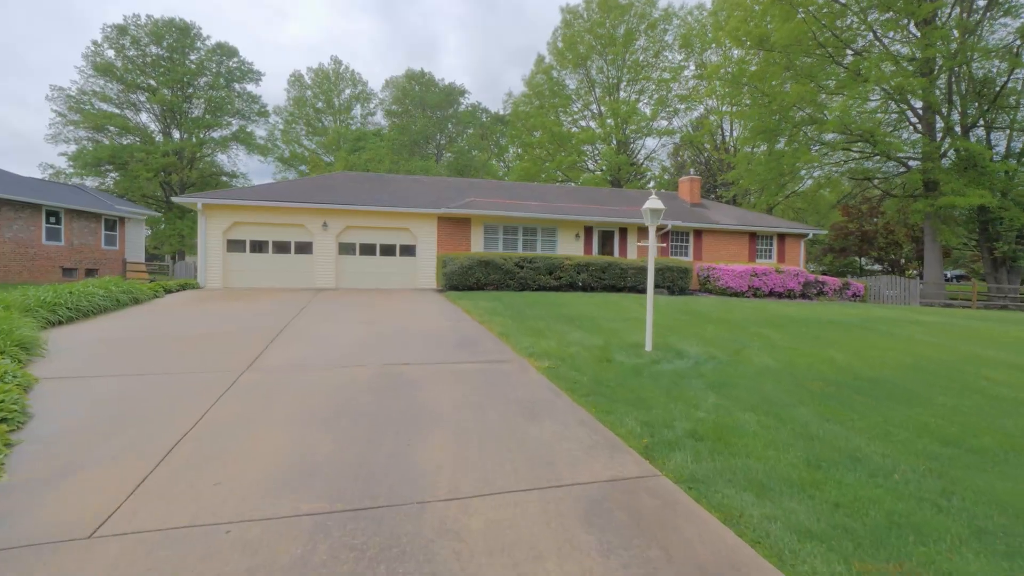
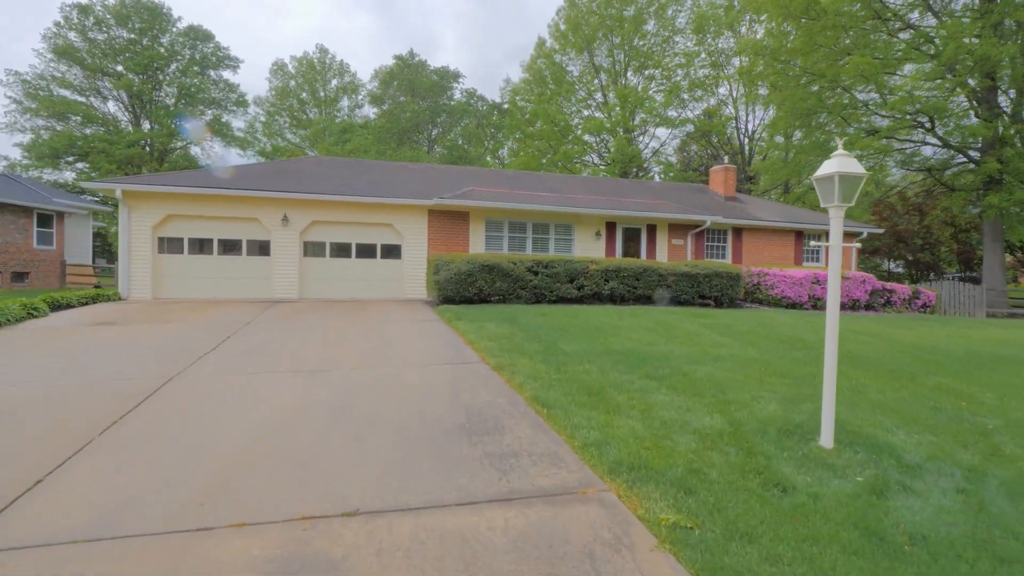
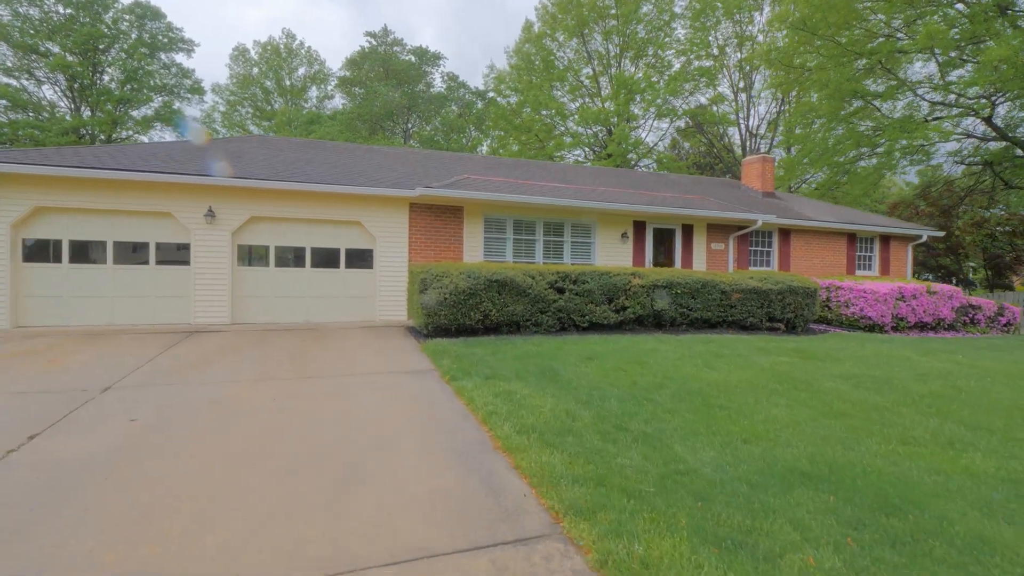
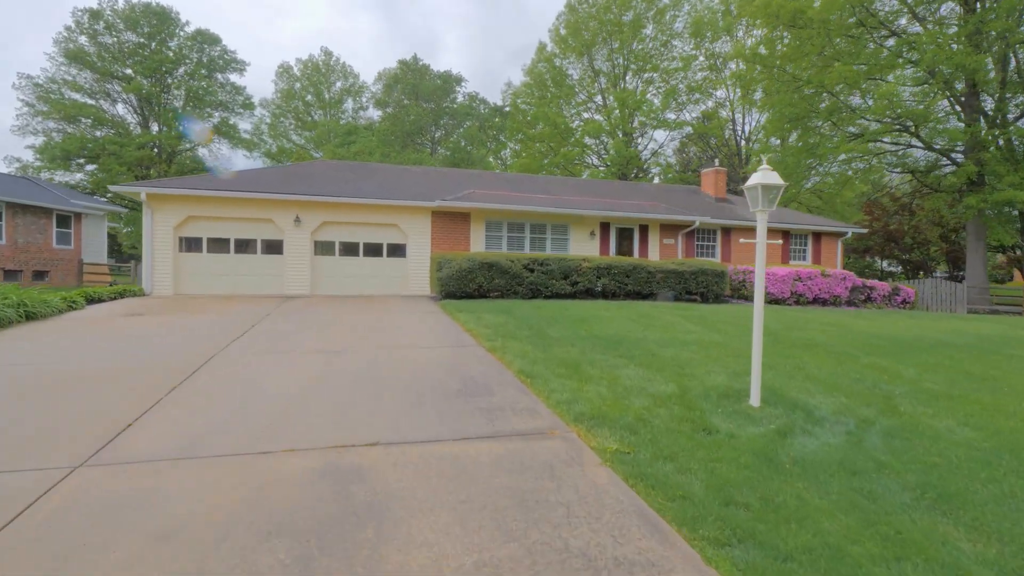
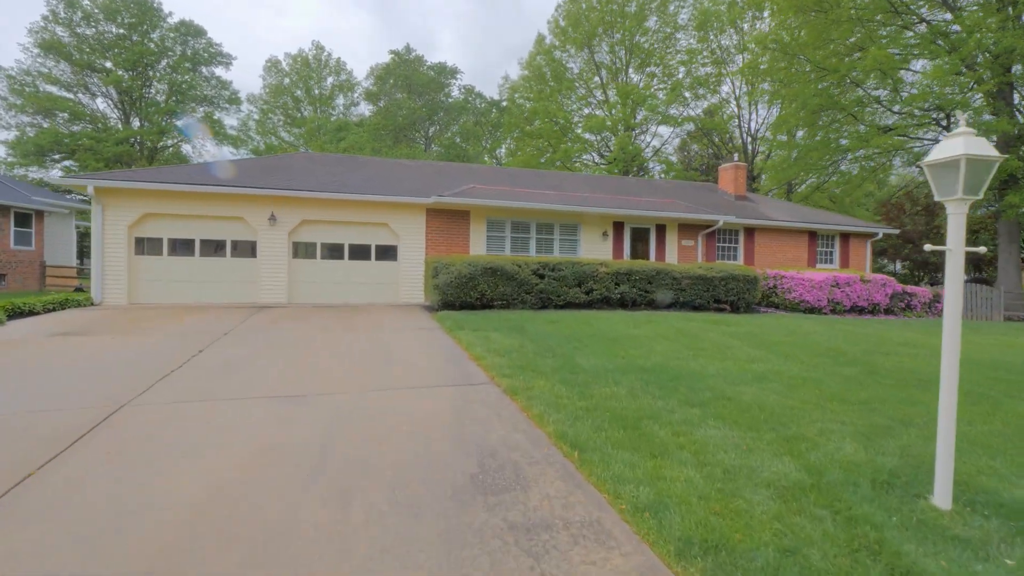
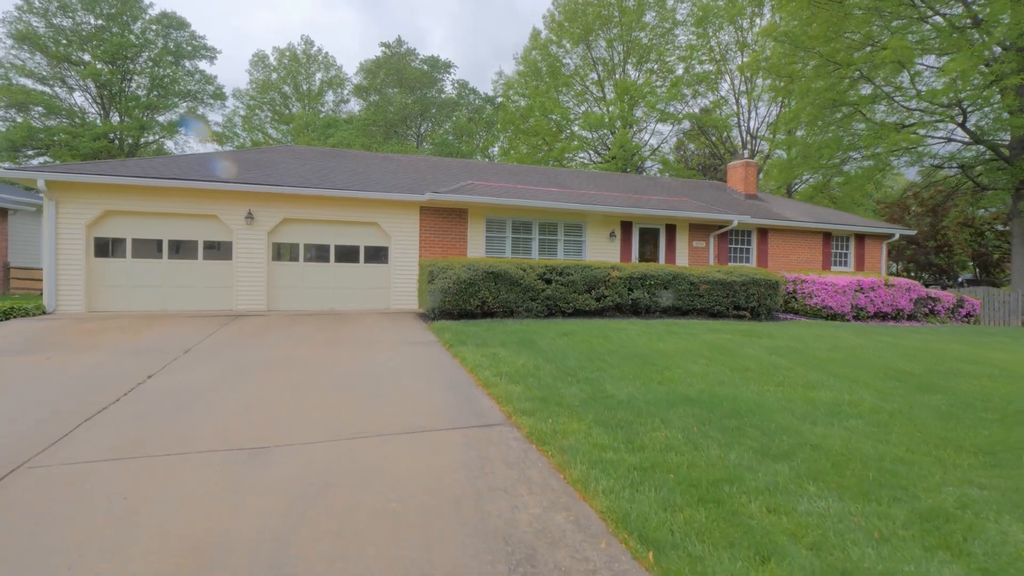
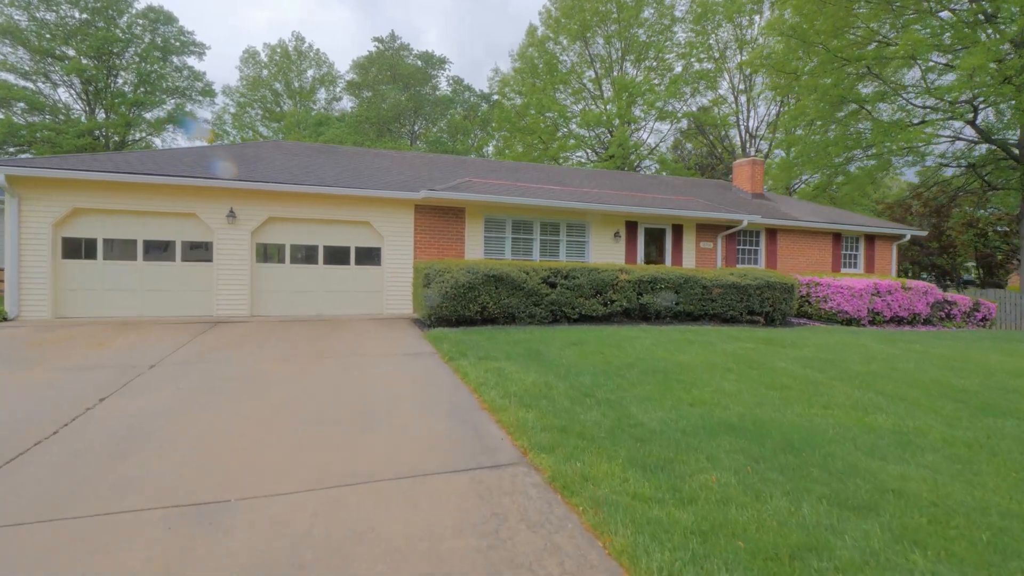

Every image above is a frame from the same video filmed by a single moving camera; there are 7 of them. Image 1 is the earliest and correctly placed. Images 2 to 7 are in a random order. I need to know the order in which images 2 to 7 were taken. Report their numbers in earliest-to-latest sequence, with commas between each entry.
4, 2, 5, 6, 7, 3
